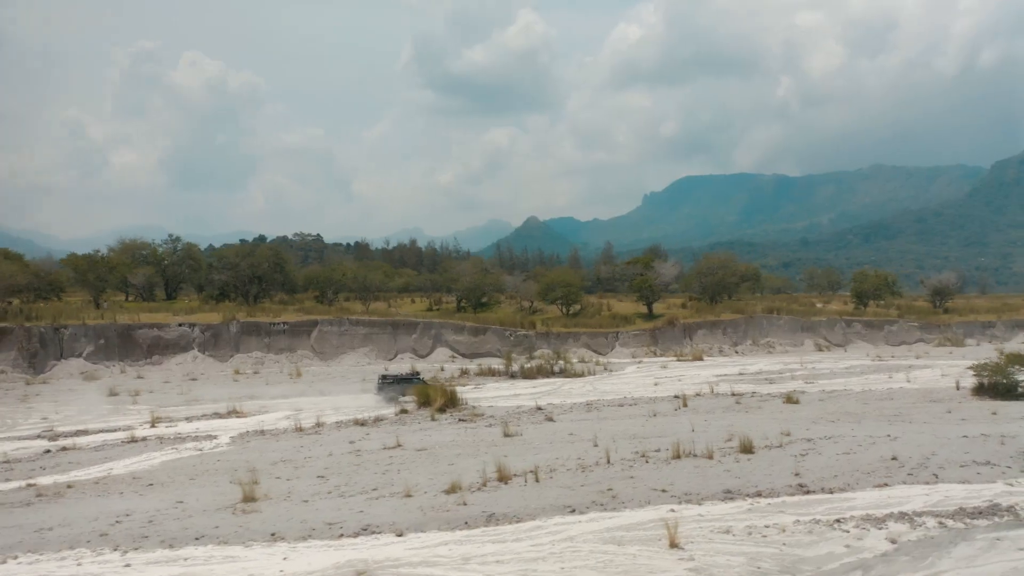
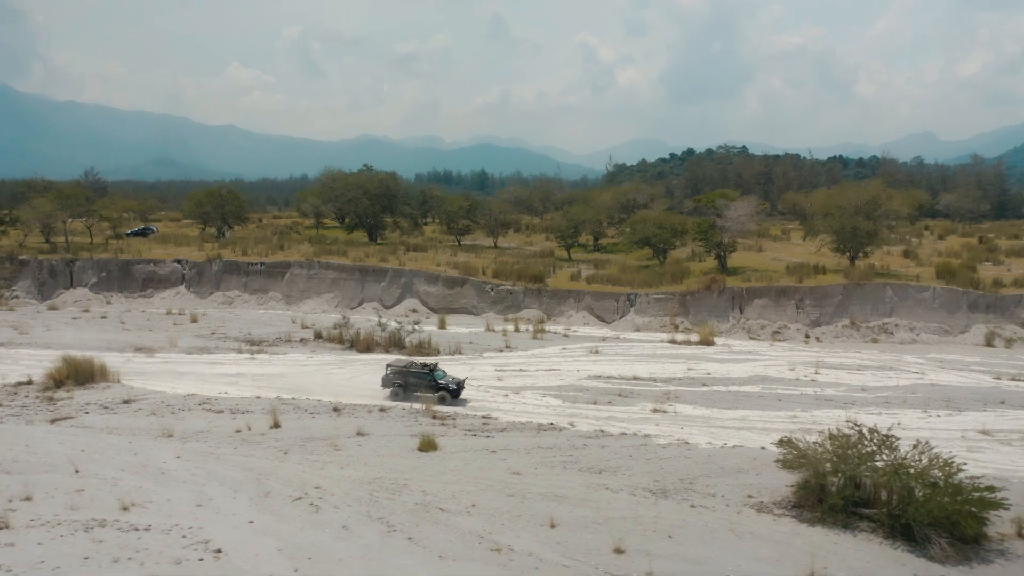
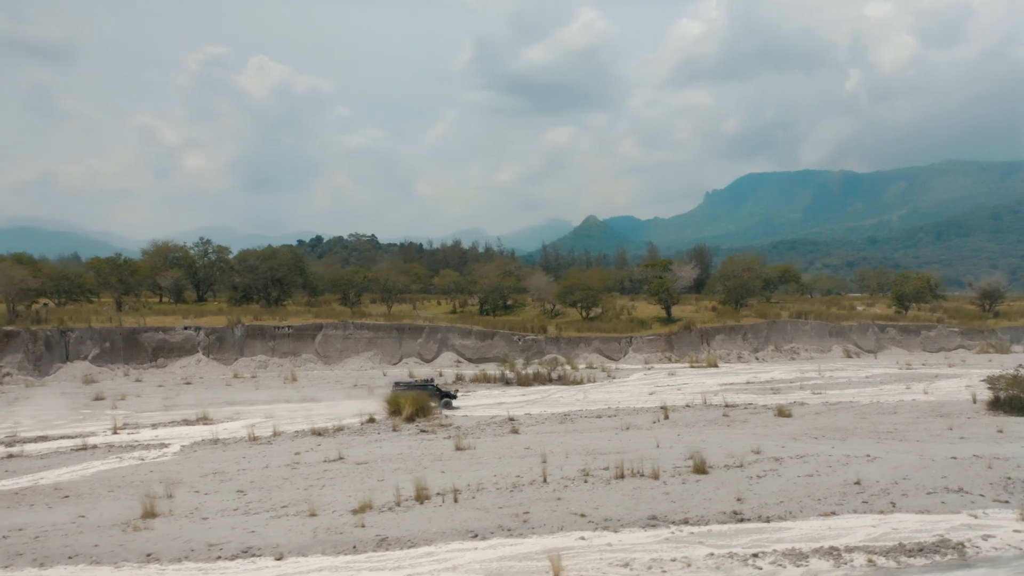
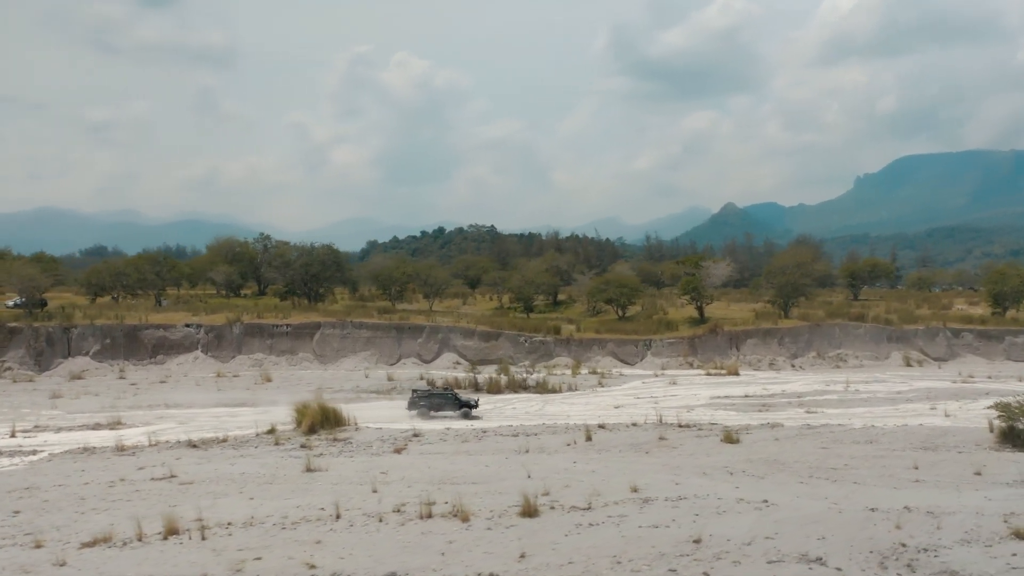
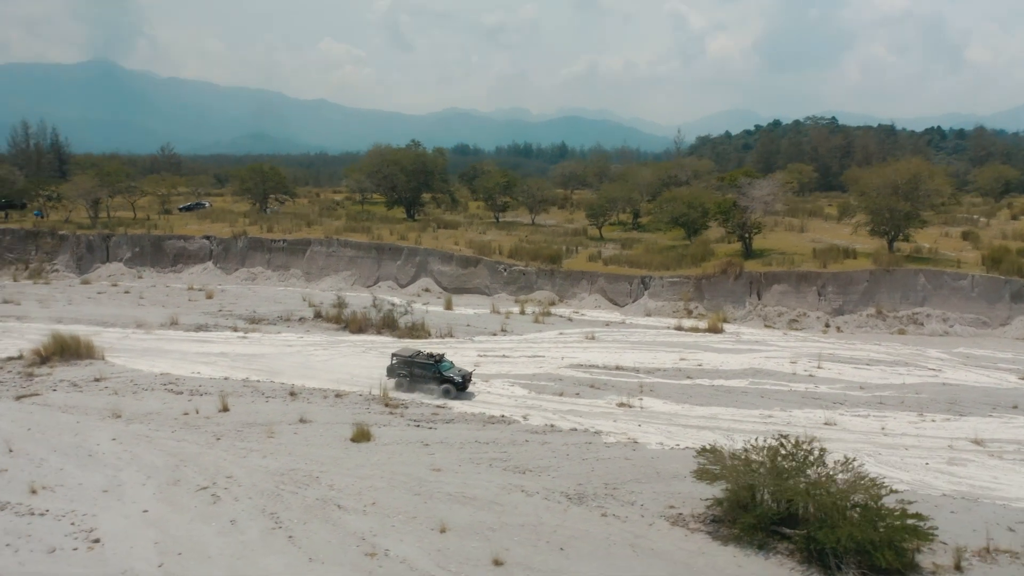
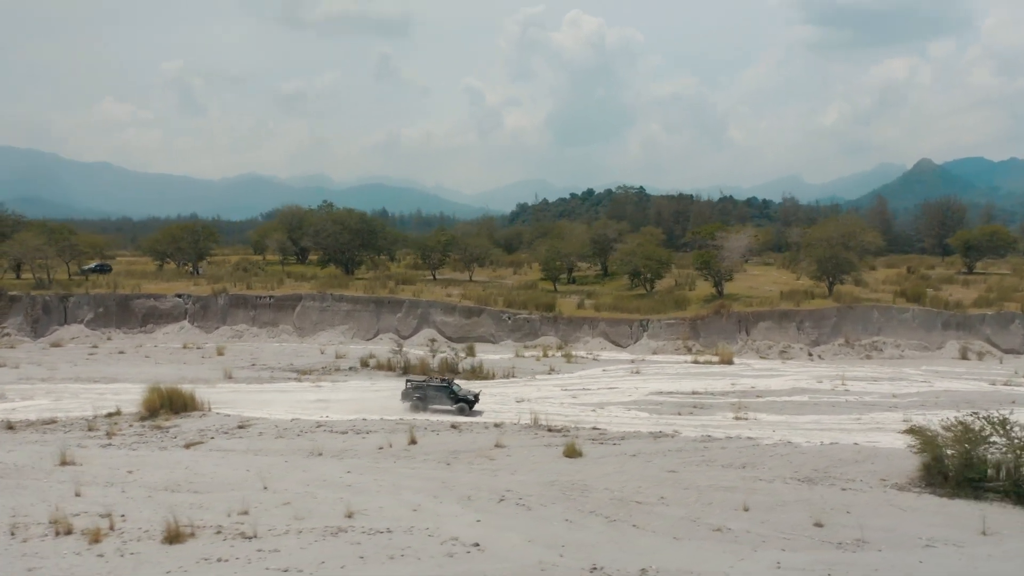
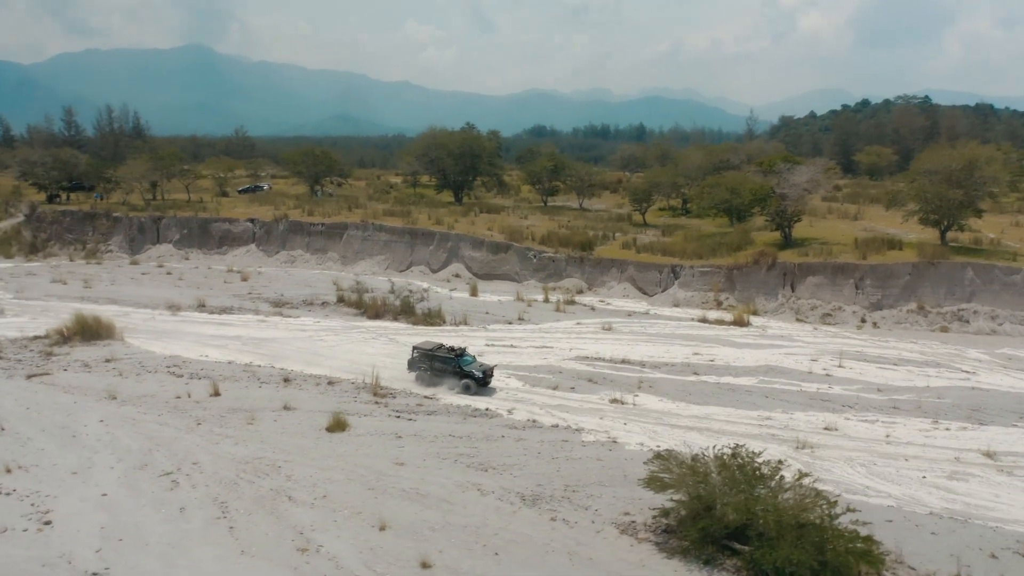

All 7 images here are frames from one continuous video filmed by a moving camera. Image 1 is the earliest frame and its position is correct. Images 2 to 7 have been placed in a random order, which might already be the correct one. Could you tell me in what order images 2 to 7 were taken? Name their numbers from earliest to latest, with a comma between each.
3, 4, 6, 2, 5, 7
